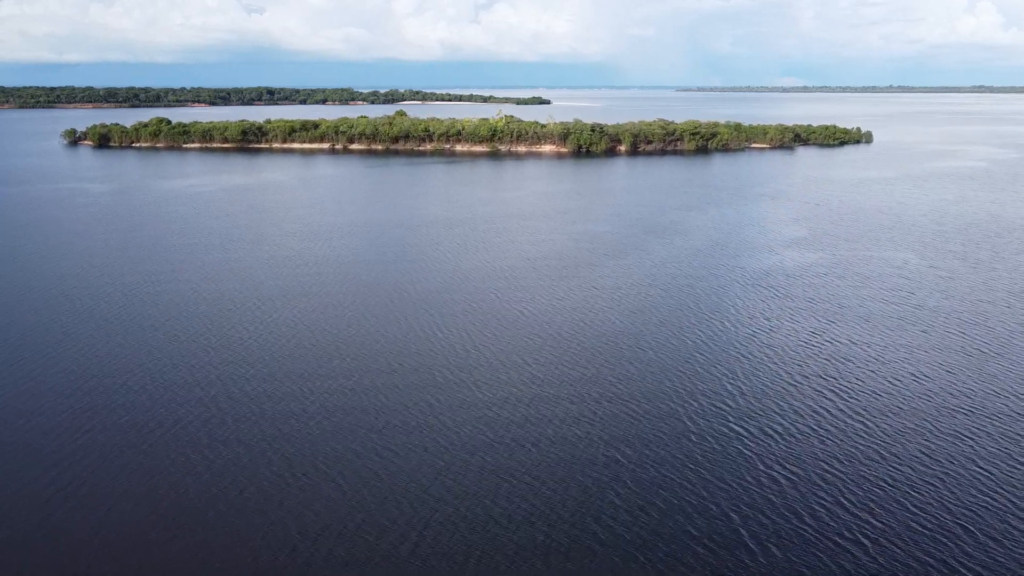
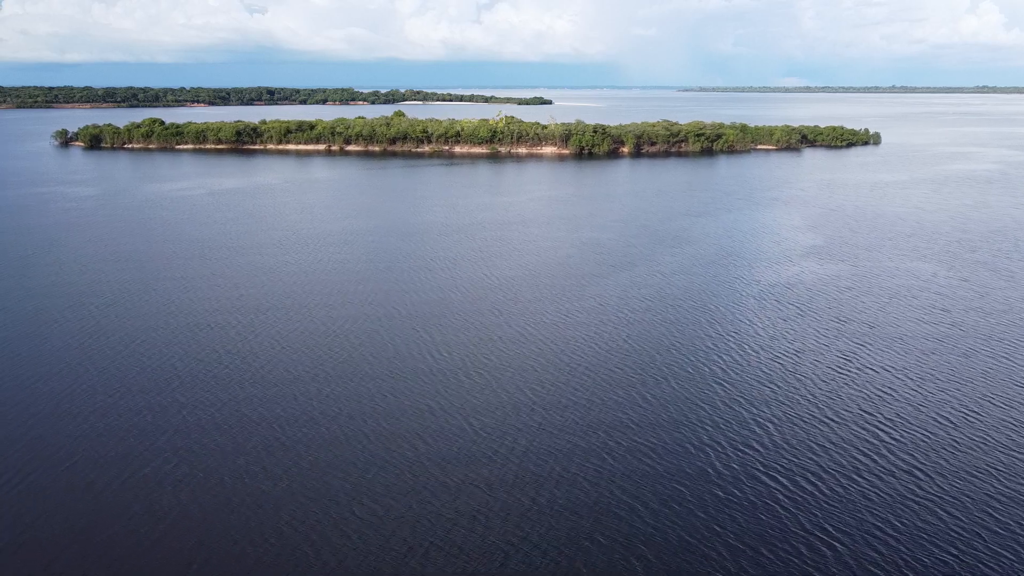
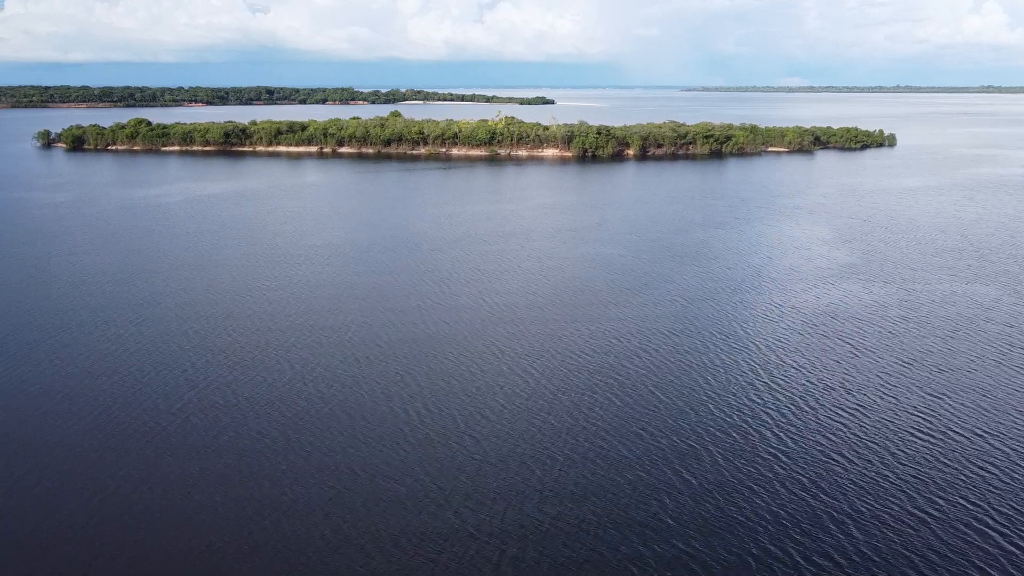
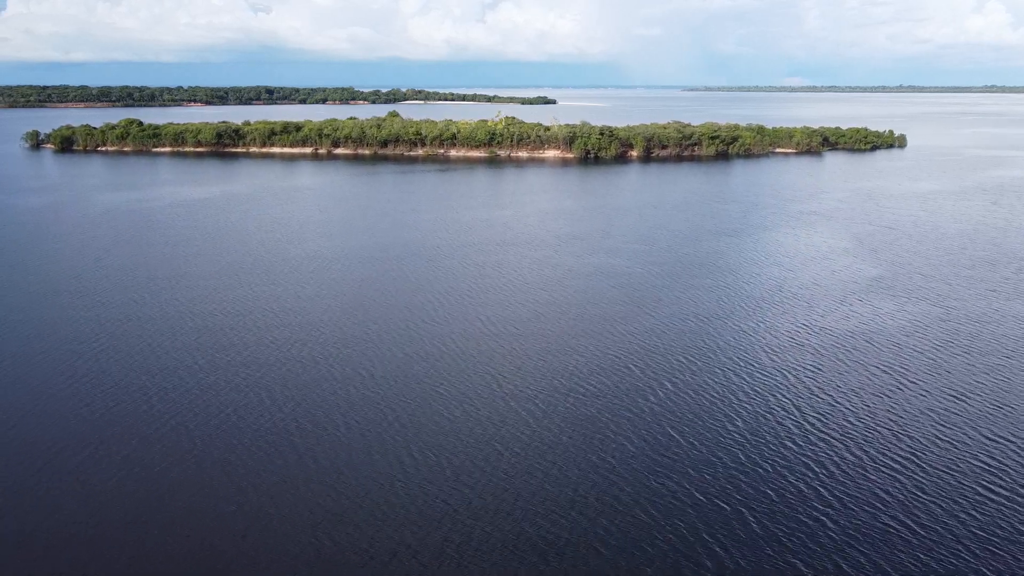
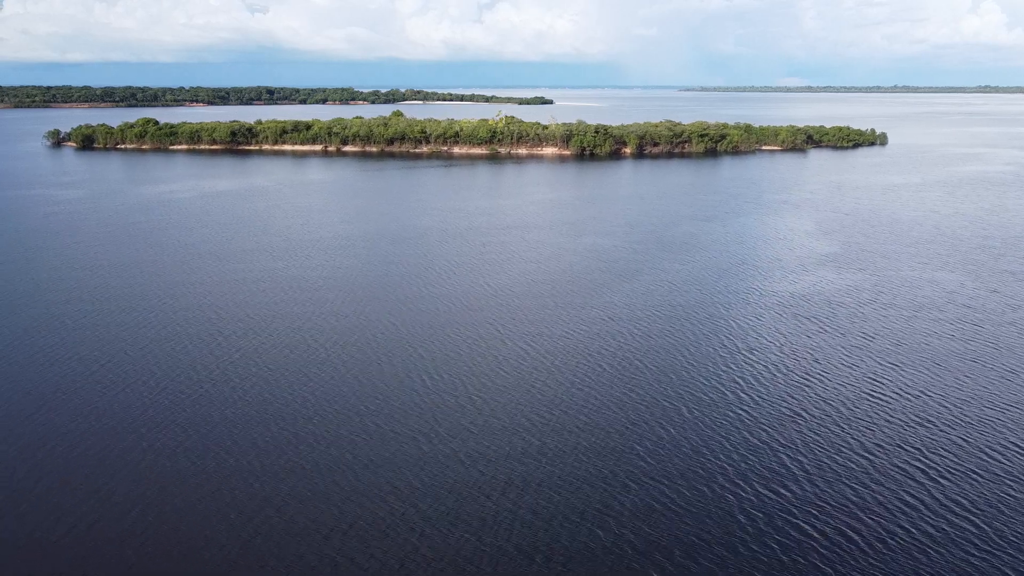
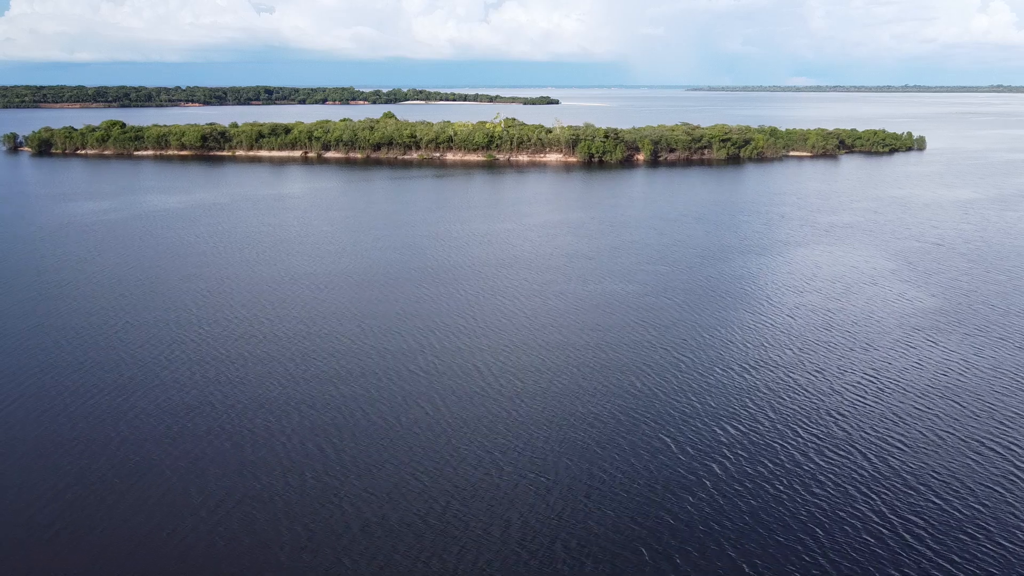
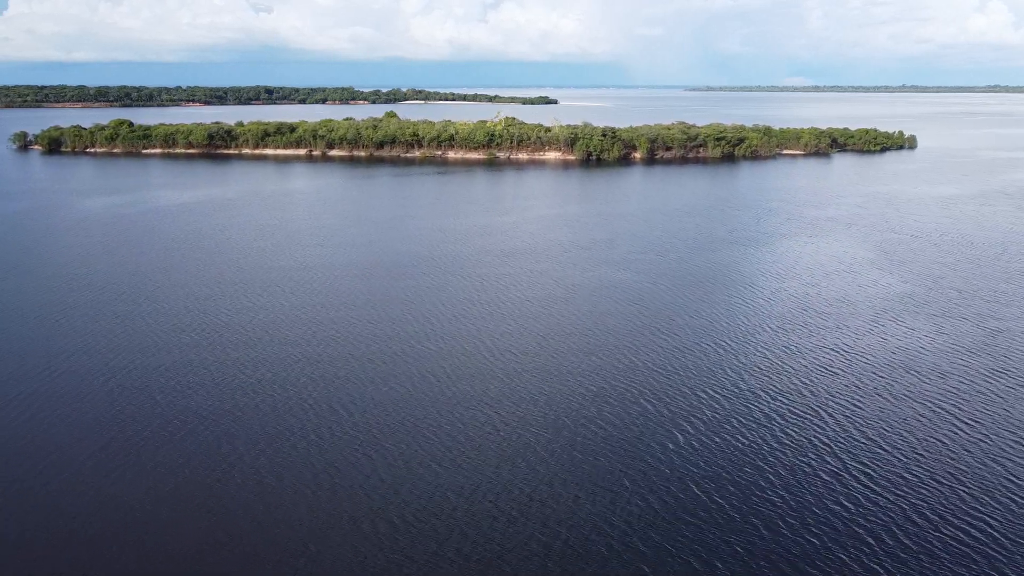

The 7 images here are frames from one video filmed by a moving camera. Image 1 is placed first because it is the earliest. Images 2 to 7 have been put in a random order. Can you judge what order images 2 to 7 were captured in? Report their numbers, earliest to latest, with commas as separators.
2, 5, 3, 4, 7, 6
